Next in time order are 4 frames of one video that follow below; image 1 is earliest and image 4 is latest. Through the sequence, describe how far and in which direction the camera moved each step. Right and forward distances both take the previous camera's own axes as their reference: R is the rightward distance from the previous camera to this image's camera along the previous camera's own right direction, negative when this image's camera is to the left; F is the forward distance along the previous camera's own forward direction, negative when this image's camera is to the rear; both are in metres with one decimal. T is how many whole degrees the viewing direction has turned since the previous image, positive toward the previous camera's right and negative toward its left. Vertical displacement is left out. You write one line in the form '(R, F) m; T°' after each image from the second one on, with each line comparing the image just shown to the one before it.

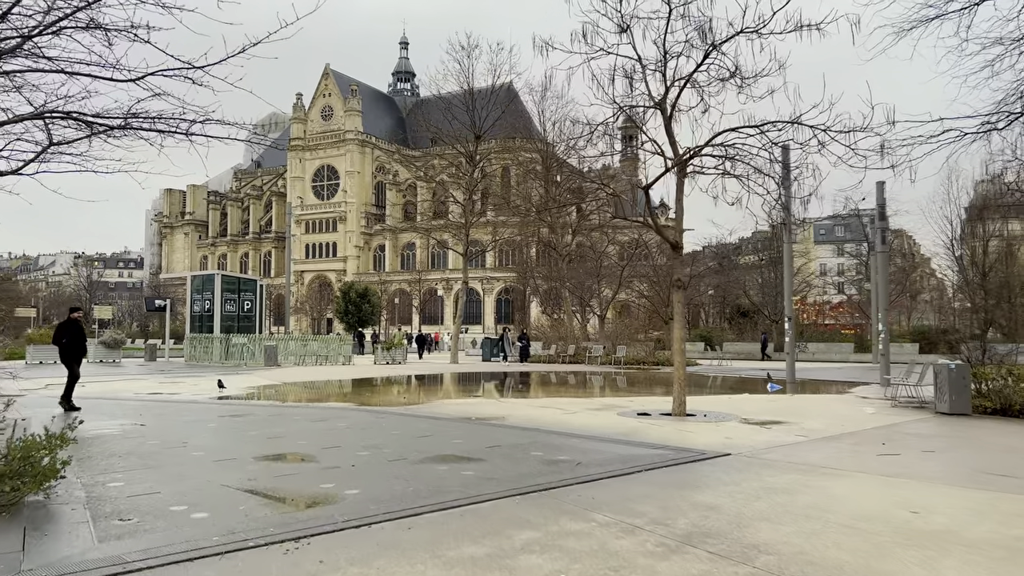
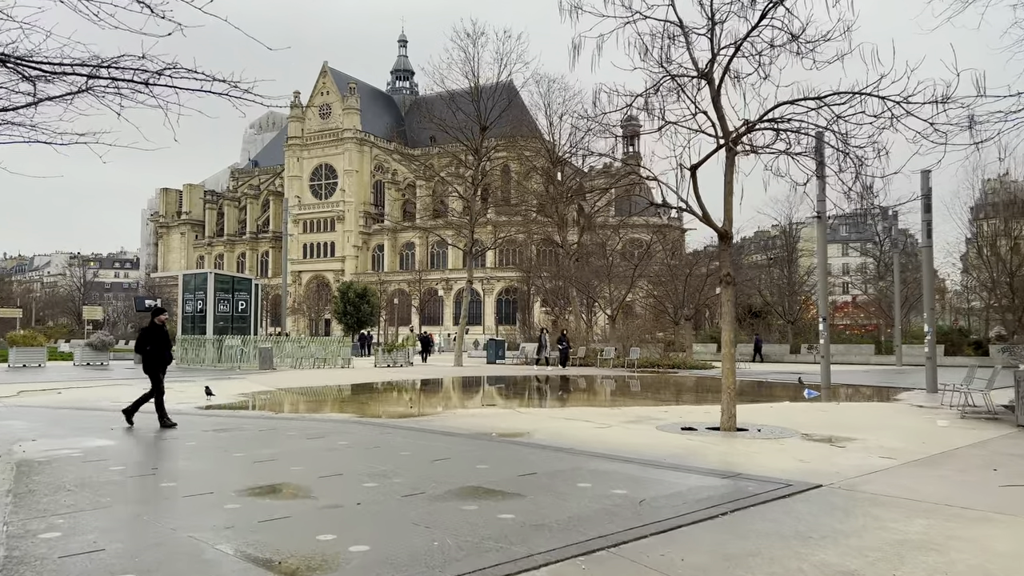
(-0.3, +1.2) m; 0°
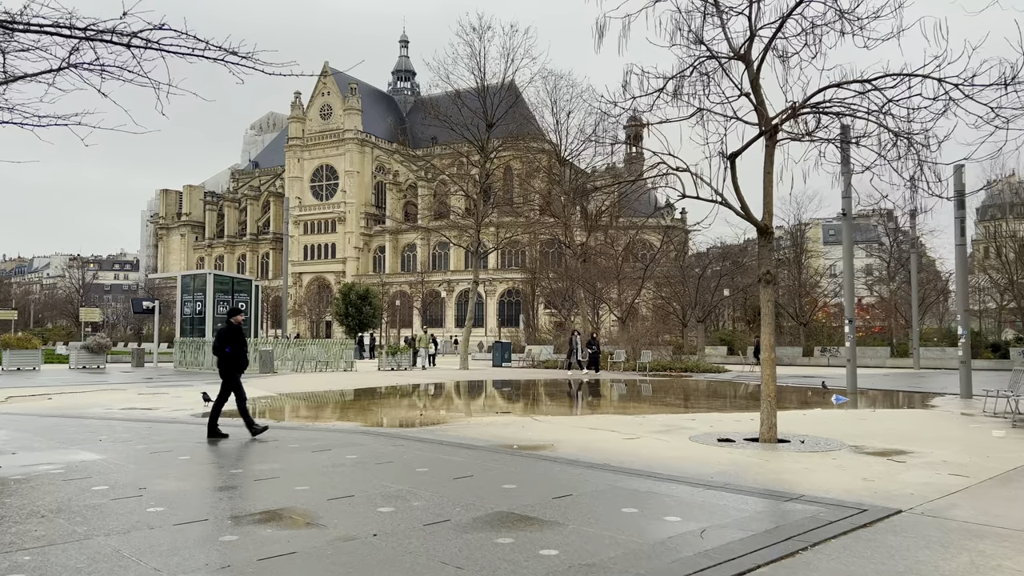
(-0.2, +0.6) m; 0°
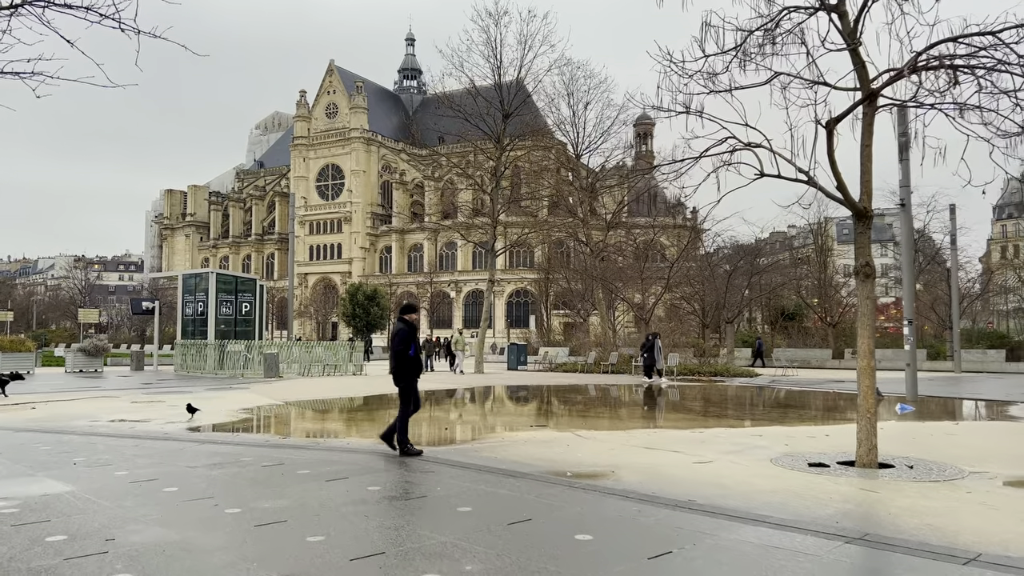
(-0.4, +1.2) m; 0°
